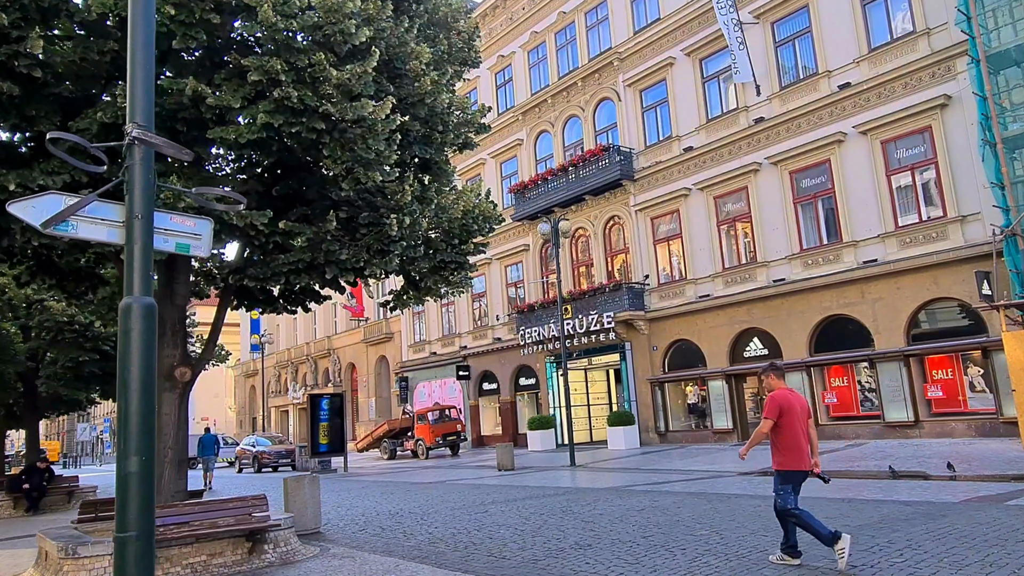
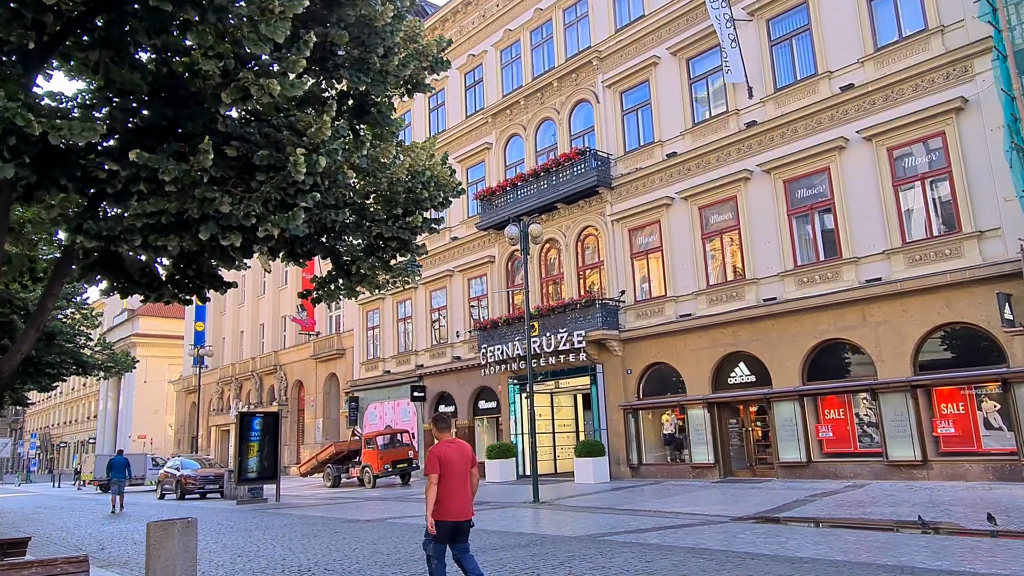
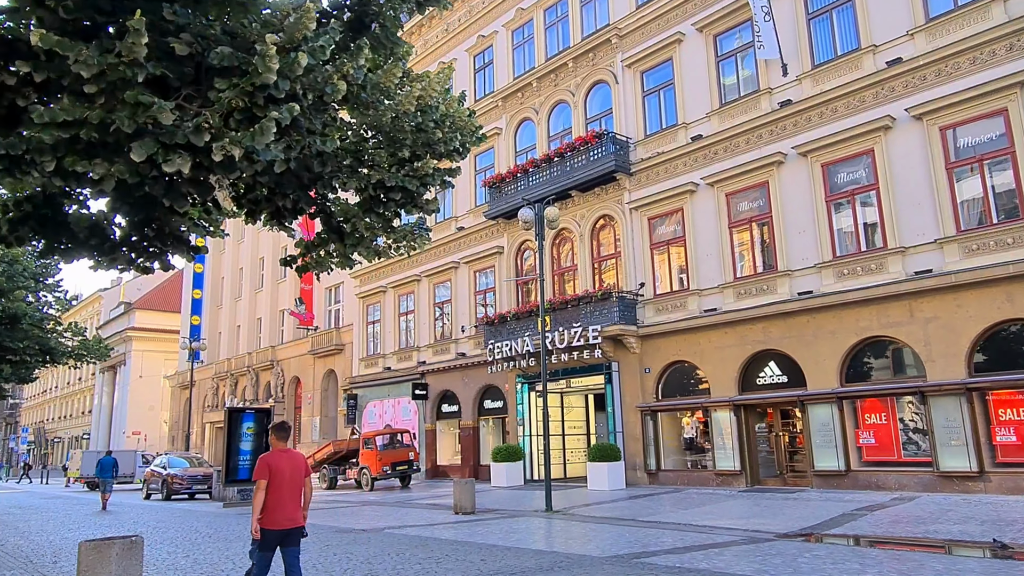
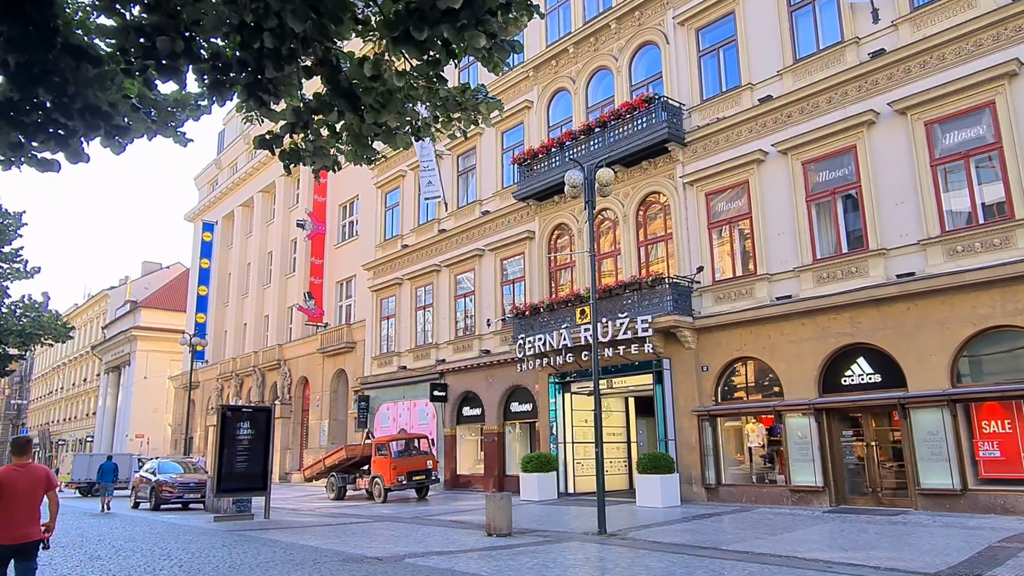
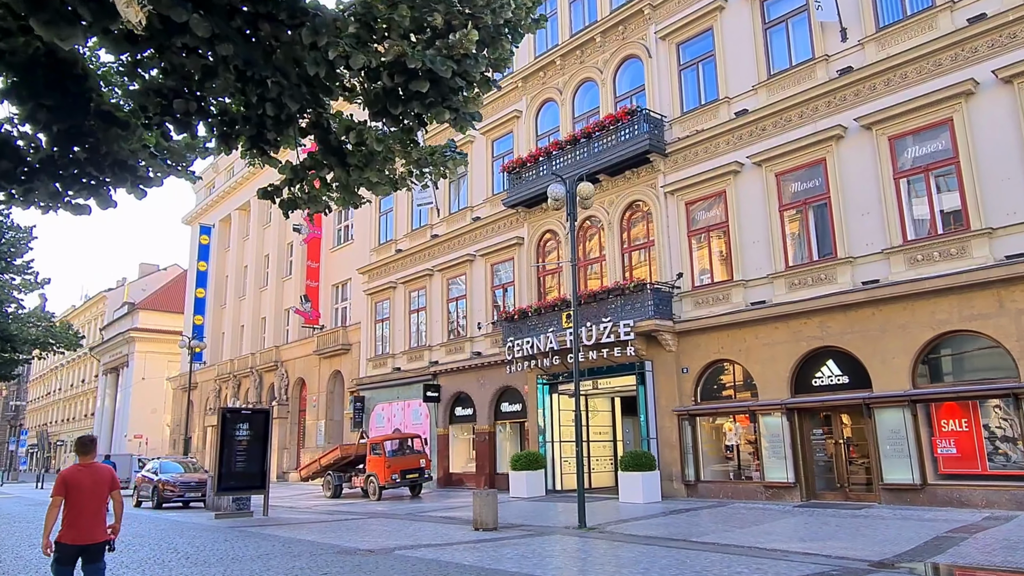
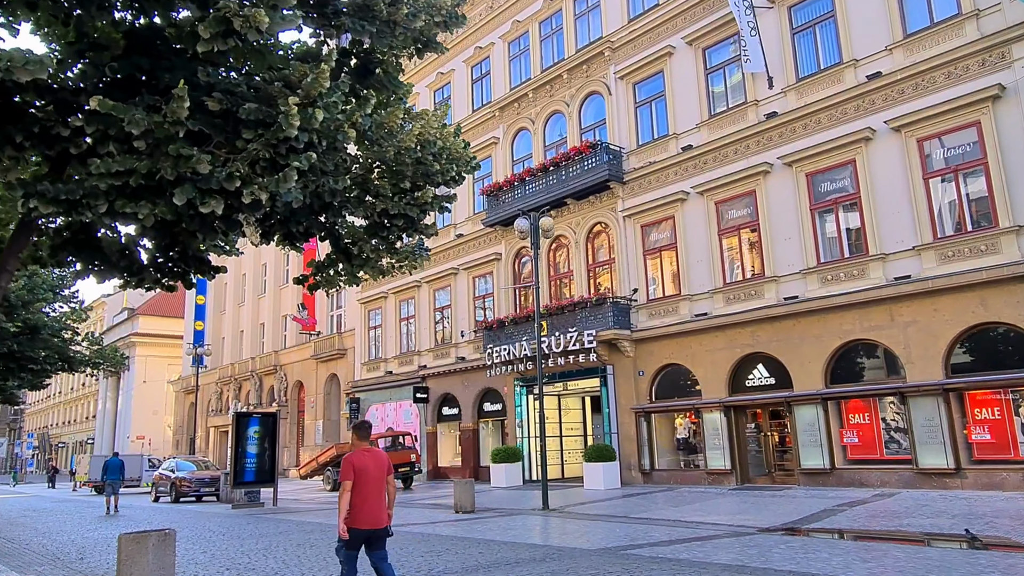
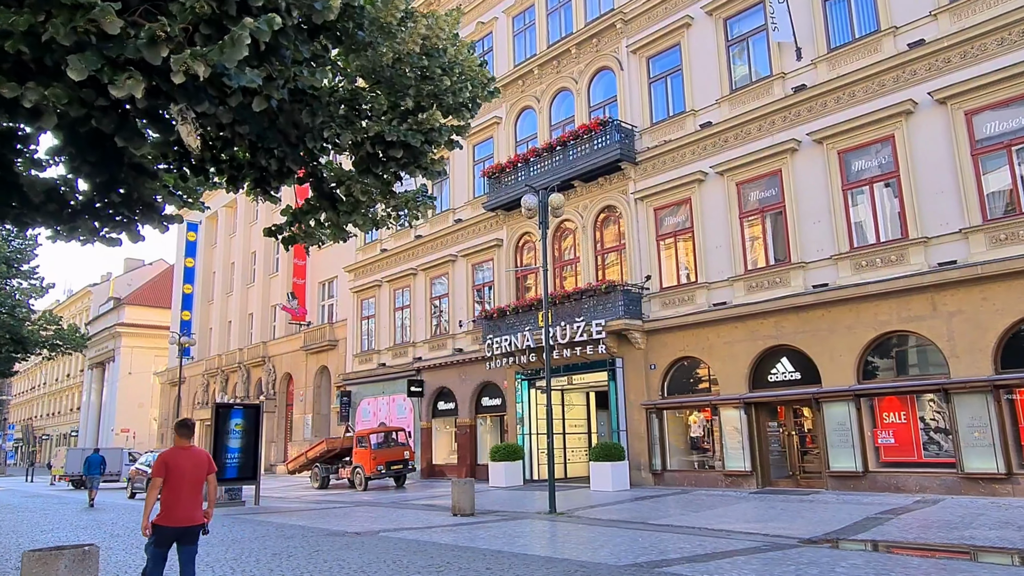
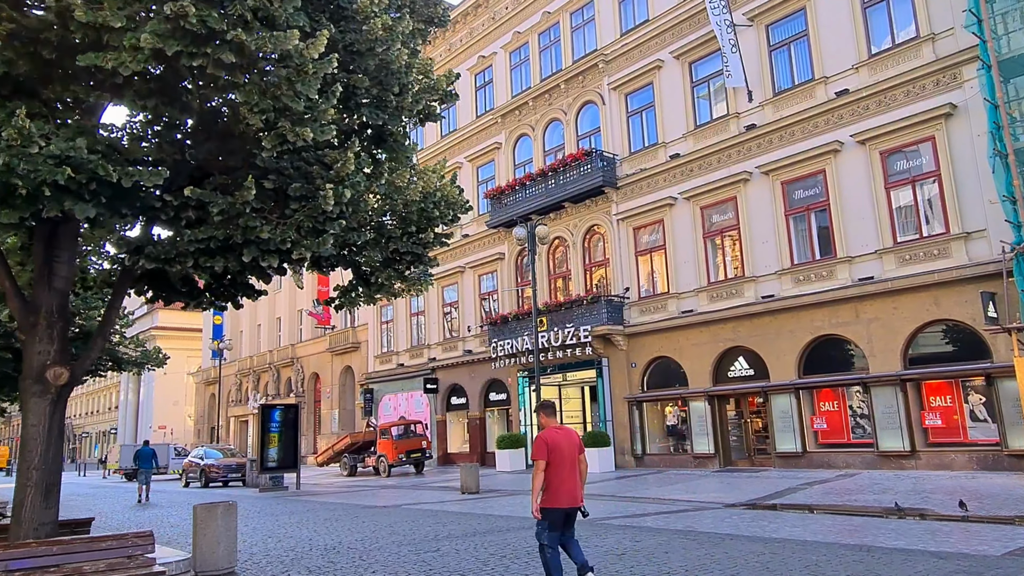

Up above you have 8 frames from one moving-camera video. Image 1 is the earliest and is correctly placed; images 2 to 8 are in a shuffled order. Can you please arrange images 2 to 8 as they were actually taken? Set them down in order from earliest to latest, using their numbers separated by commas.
8, 2, 6, 3, 7, 5, 4
